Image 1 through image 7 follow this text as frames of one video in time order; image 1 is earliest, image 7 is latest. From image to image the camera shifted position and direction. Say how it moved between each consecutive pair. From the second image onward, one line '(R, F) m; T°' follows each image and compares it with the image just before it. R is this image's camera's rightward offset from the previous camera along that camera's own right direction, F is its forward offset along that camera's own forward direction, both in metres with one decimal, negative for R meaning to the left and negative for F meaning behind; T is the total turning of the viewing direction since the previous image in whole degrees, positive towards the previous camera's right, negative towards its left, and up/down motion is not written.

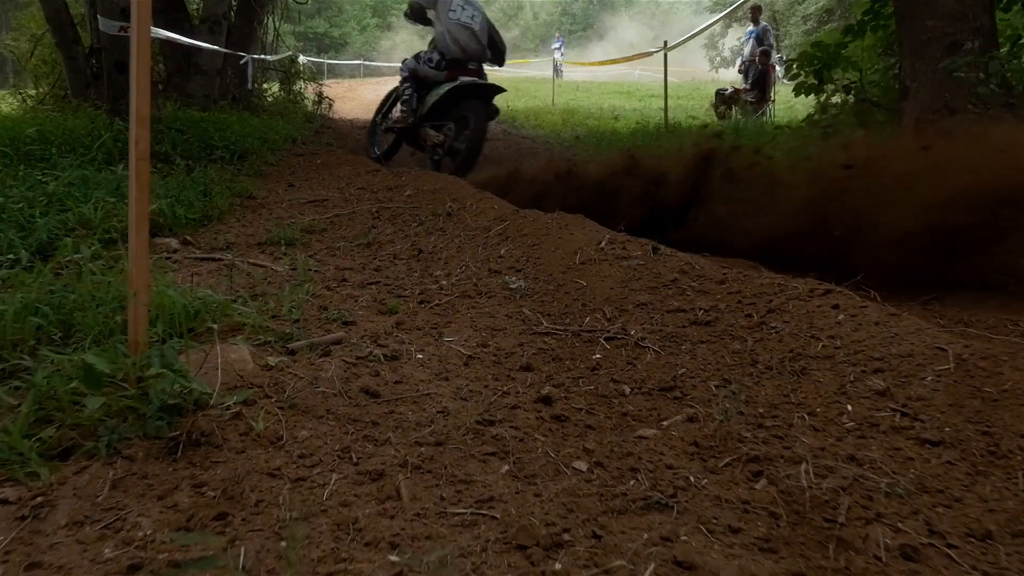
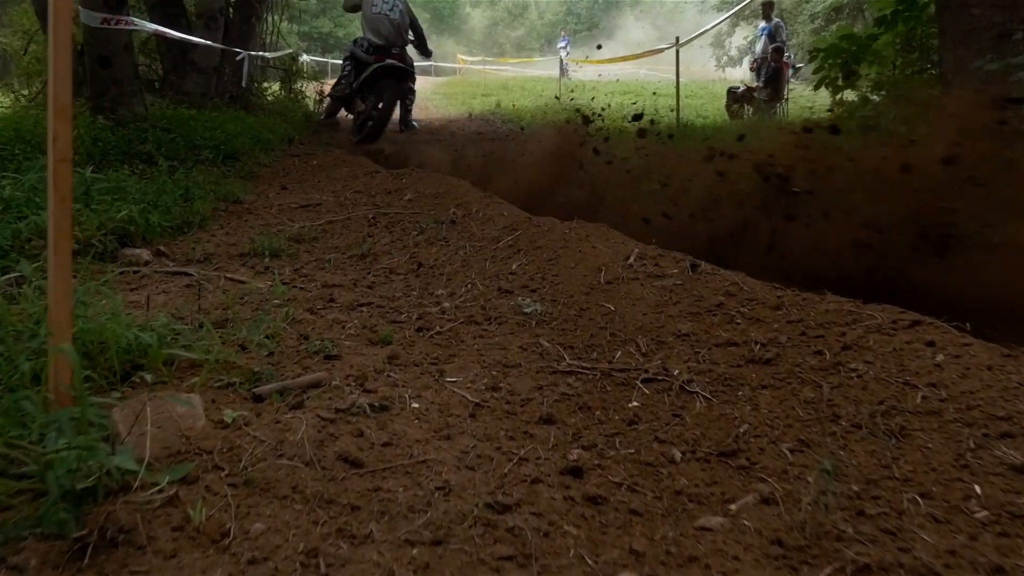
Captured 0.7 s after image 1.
(0.0, +0.5) m; 0°
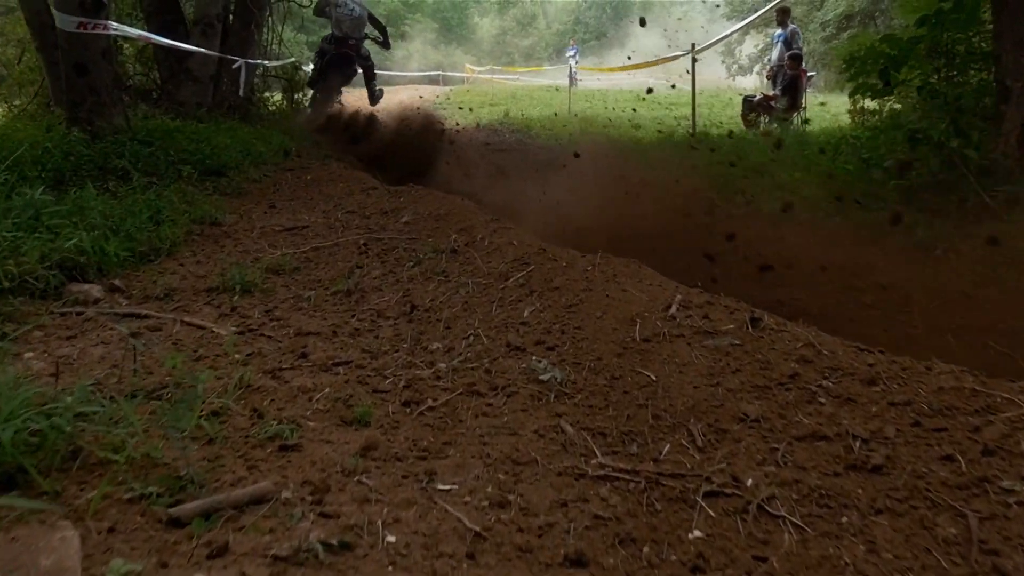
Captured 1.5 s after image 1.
(0.0, +0.6) m; -1°
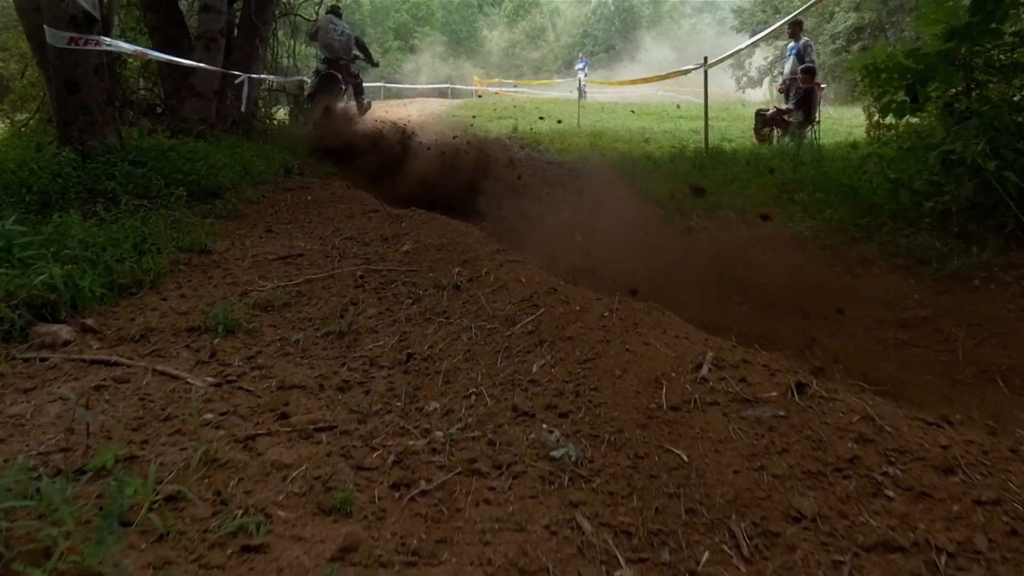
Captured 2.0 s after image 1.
(0.0, +0.3) m; -1°
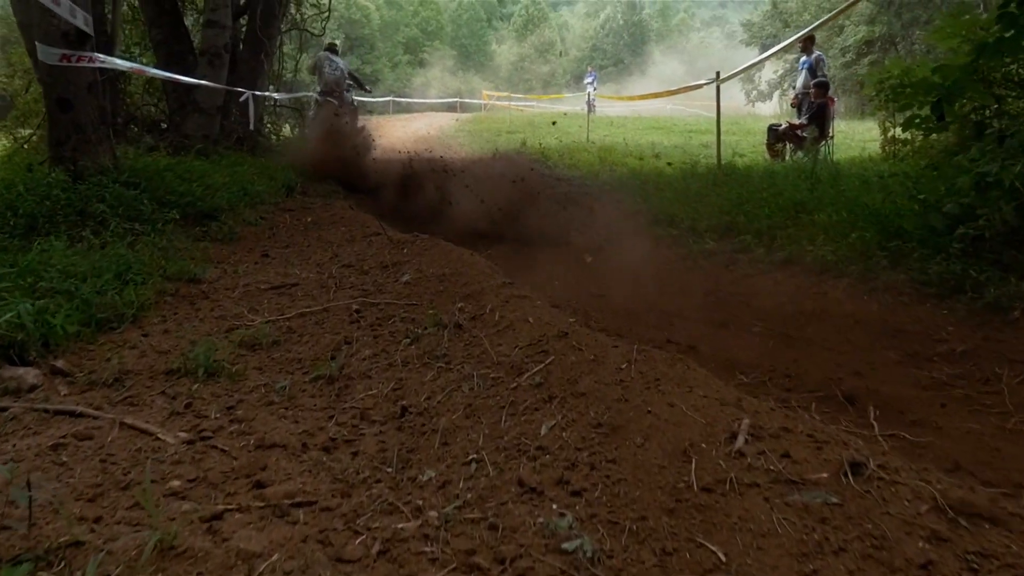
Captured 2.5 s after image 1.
(0.0, +0.3) m; -1°
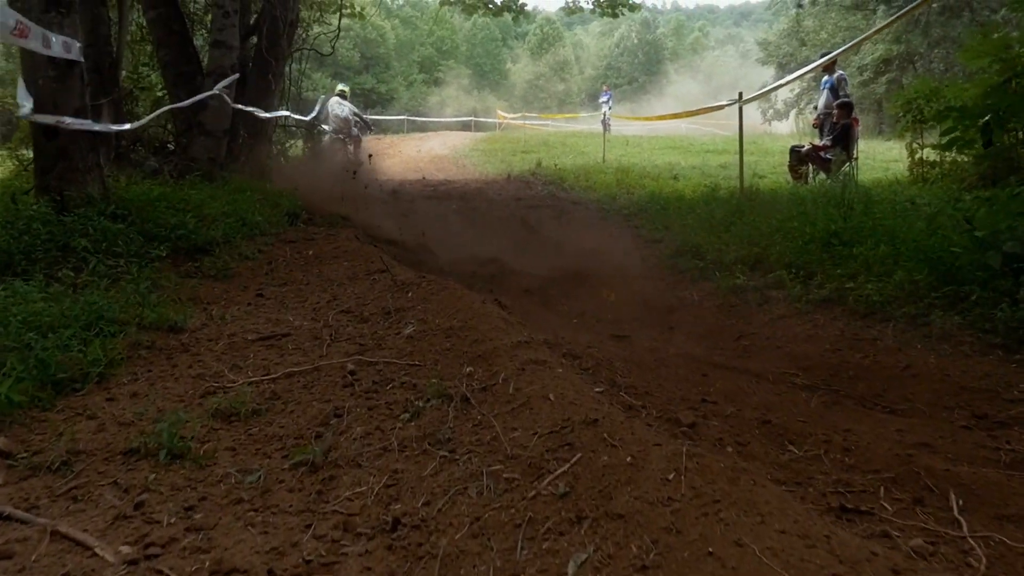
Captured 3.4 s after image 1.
(0.0, +0.5) m; -1°
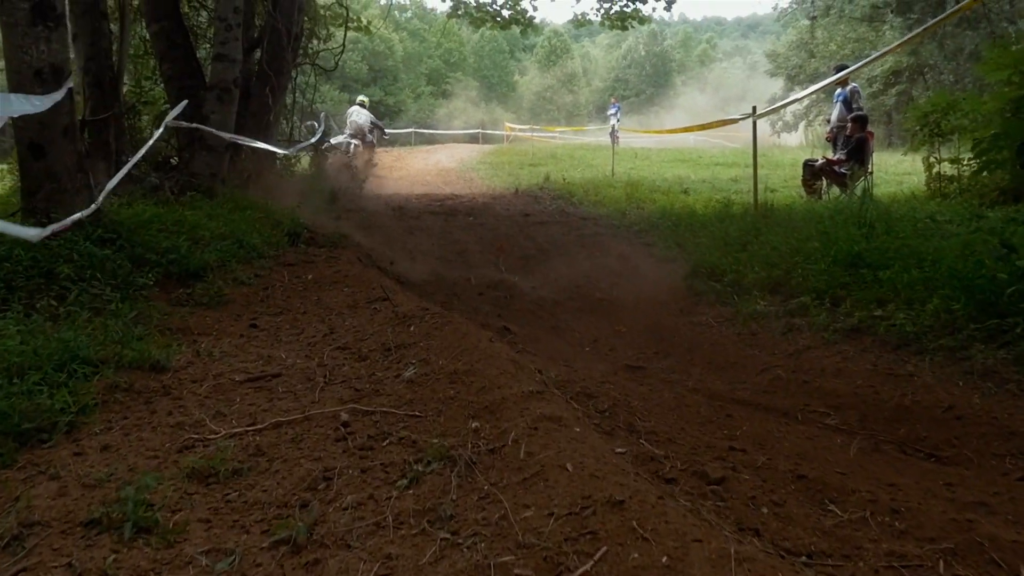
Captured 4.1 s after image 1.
(0.0, +0.3) m; 0°
